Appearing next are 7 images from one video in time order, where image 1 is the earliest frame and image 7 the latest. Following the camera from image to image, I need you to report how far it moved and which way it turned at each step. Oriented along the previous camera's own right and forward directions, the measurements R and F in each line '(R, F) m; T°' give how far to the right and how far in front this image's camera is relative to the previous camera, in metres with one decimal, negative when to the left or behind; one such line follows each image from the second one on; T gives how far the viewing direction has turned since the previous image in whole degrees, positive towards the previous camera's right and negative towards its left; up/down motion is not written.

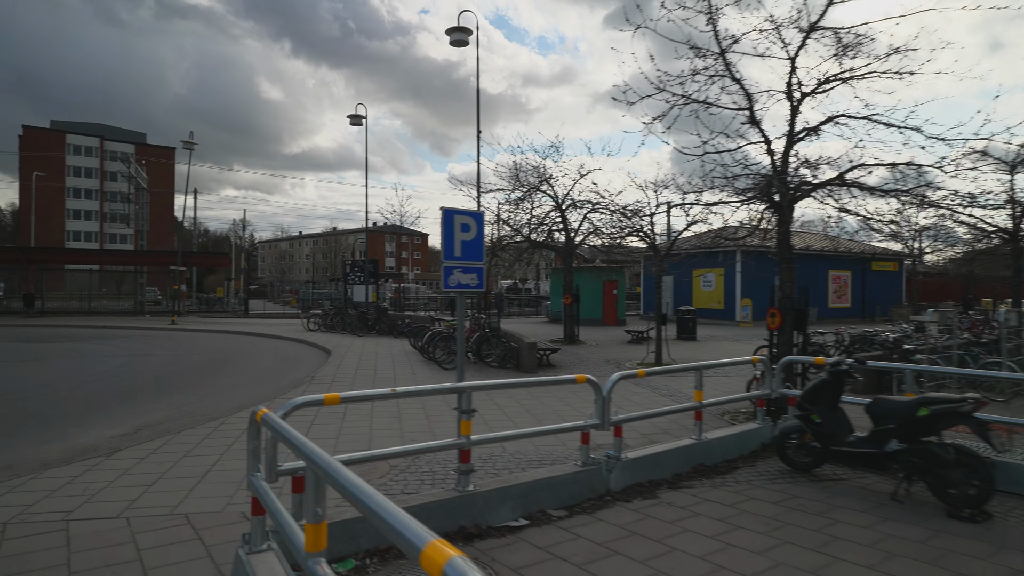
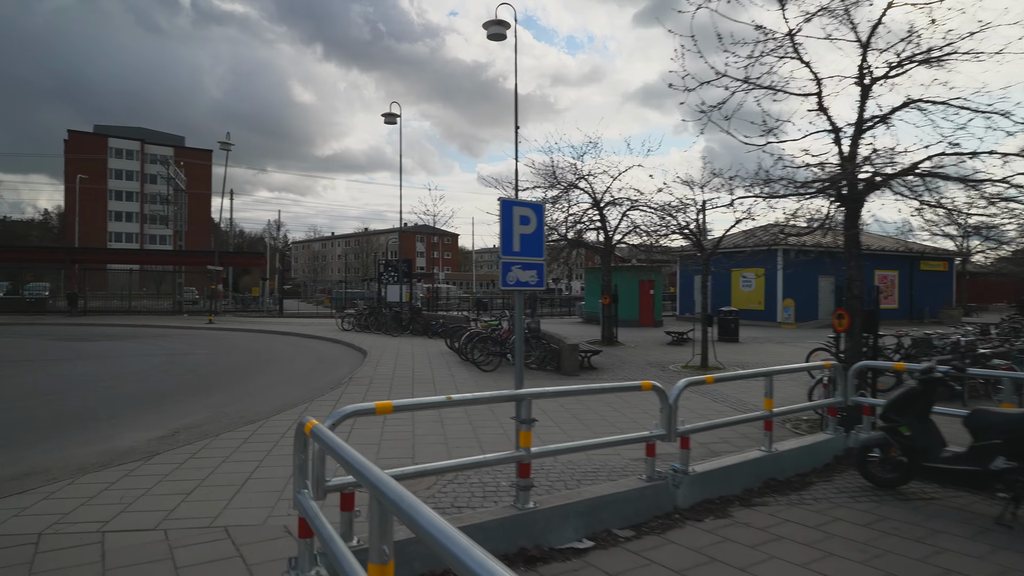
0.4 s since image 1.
(-0.2, +0.4) m; -3°
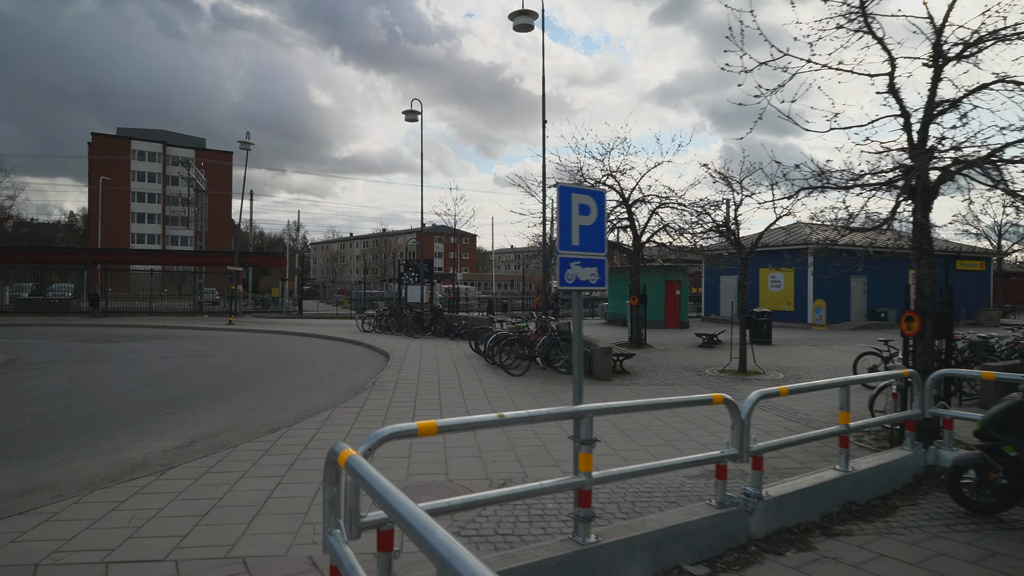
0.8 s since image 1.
(-0.2, +0.5) m; -2°
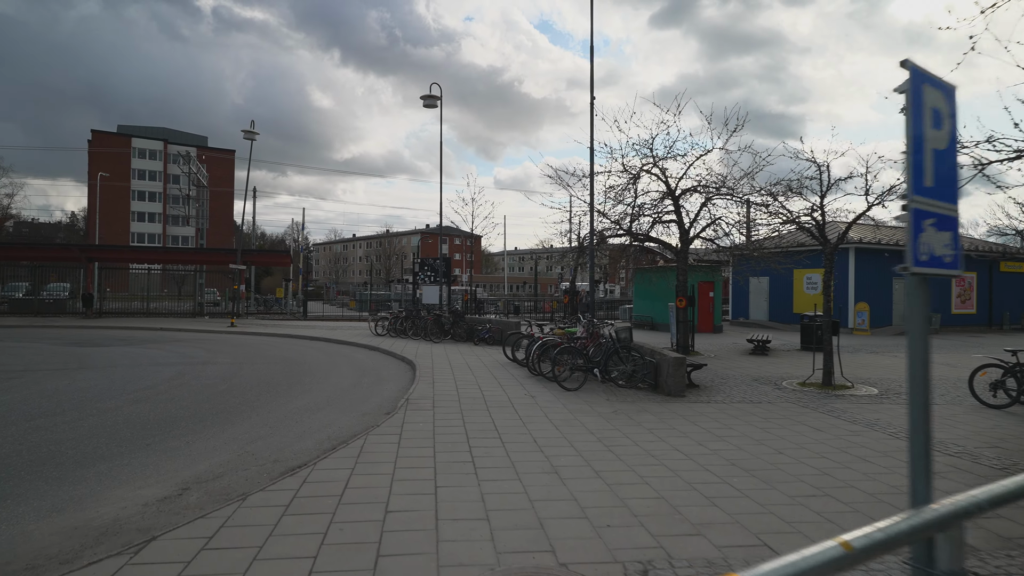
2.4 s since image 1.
(-0.9, +1.8) m; 0°
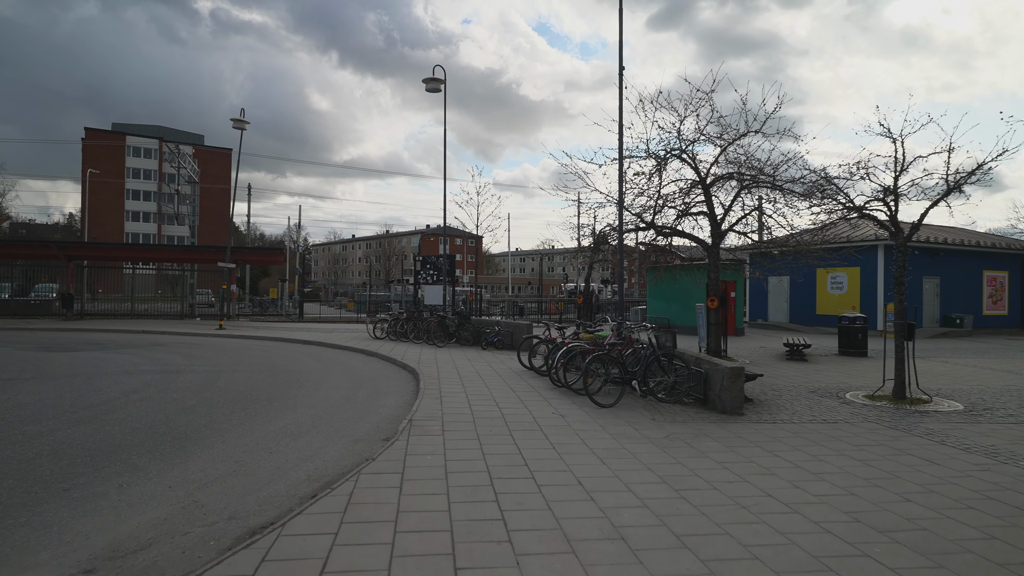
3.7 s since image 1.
(-0.3, +1.6) m; 0°
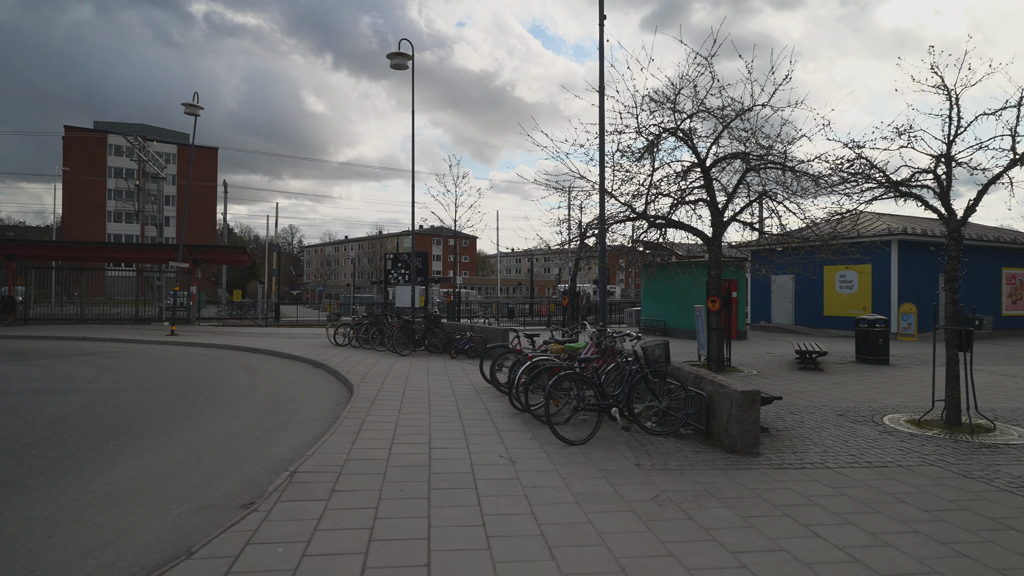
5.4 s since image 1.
(+0.6, +2.1) m; 0°
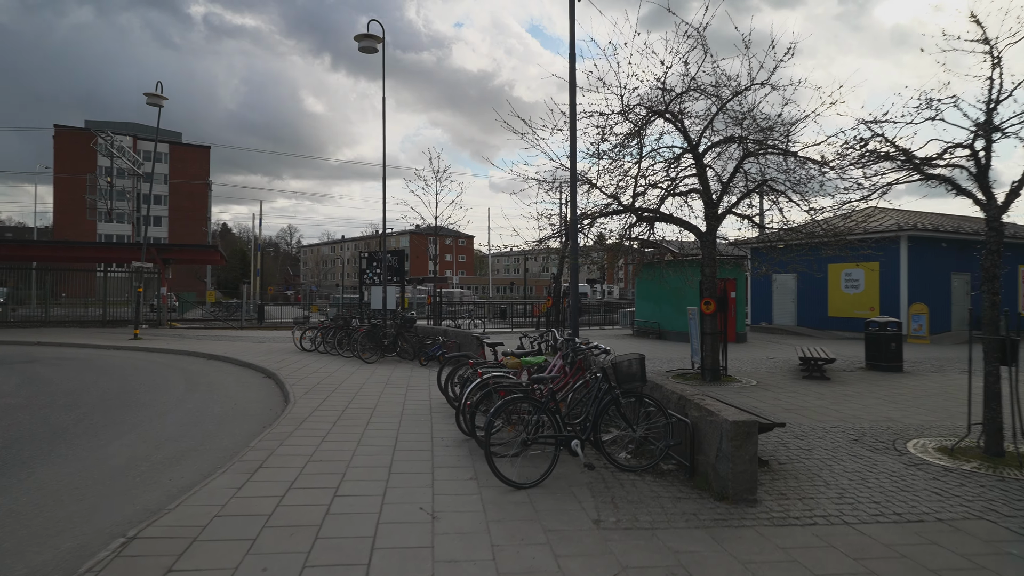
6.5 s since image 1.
(+0.6, +1.3) m; 0°
